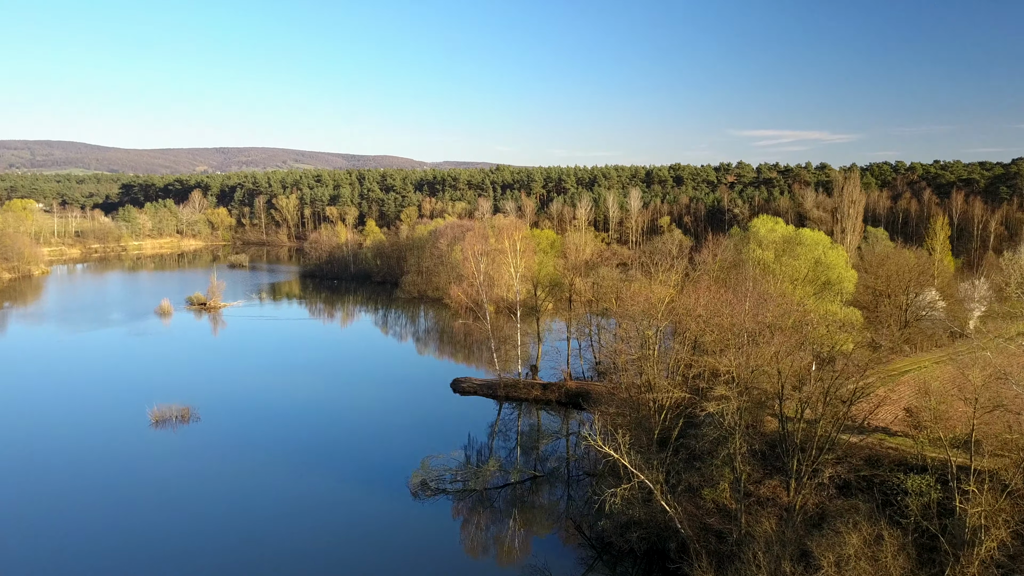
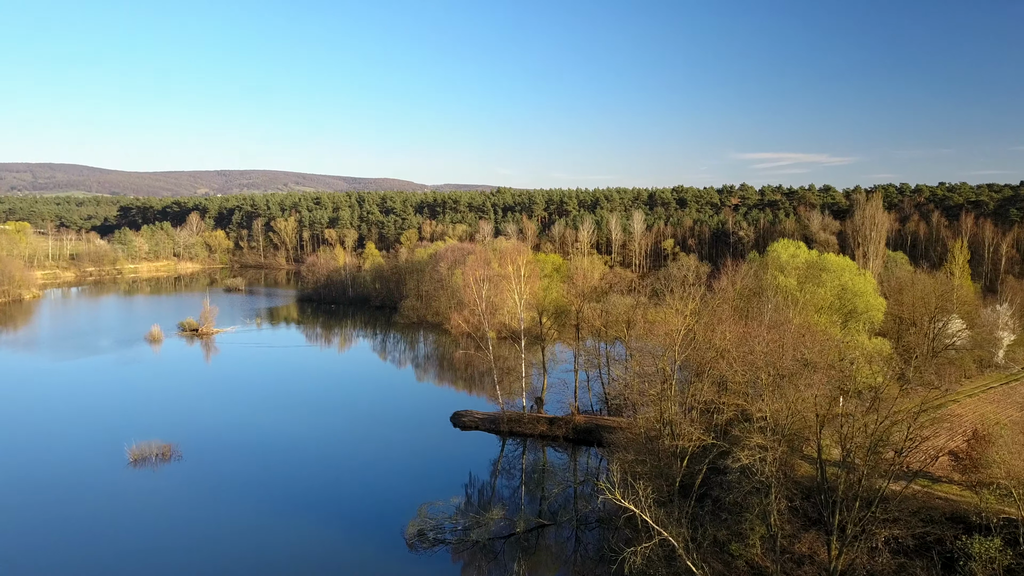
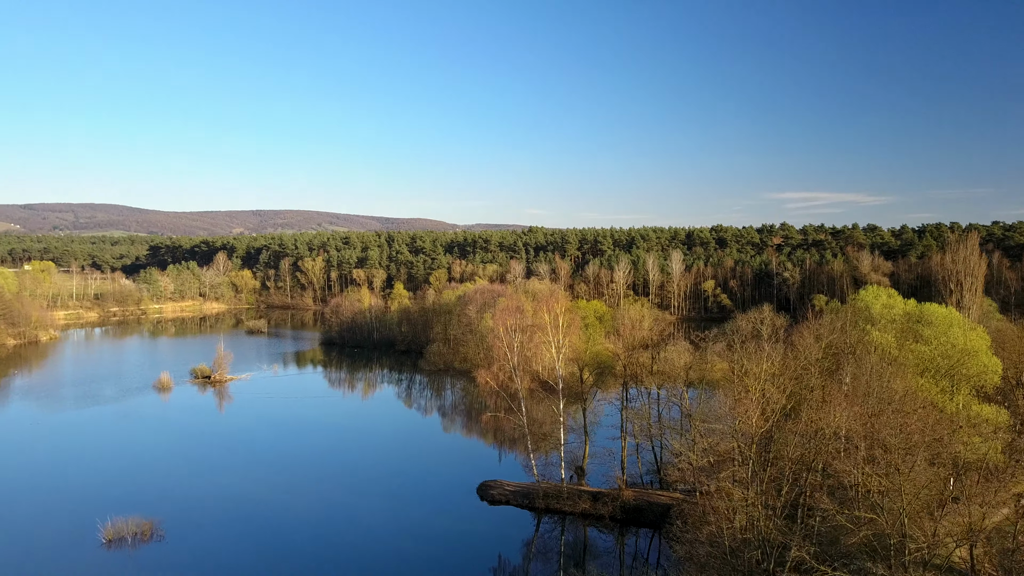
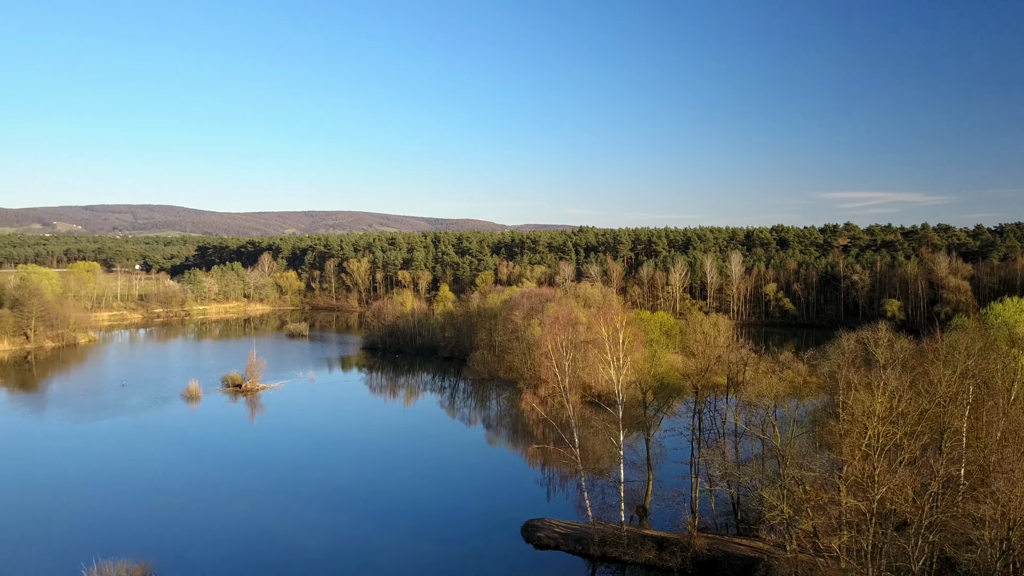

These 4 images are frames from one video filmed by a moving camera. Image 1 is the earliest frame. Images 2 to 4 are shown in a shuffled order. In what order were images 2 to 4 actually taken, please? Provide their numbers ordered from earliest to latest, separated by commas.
2, 3, 4
